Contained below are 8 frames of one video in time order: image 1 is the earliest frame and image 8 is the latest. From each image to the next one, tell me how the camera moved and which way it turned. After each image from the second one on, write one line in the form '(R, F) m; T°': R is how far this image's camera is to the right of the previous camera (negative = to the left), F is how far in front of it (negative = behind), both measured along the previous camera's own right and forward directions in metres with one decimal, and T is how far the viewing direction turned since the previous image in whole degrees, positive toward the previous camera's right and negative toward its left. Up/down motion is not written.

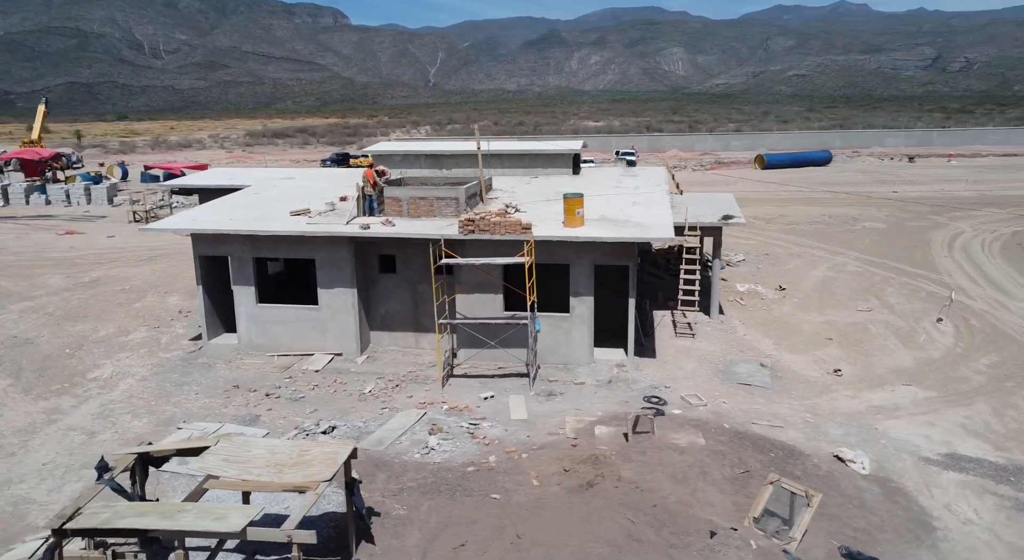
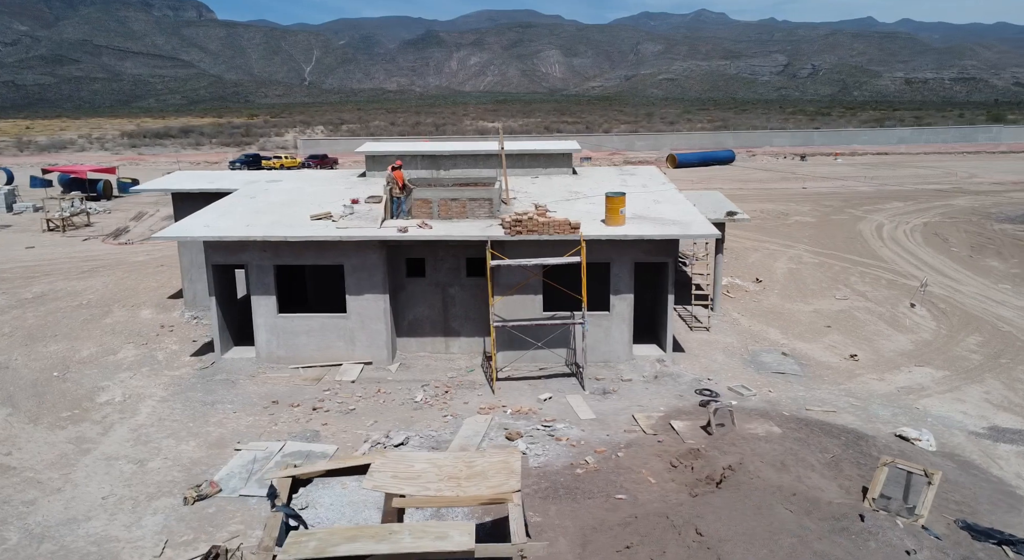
(-3.4, +0.4) m; +8°
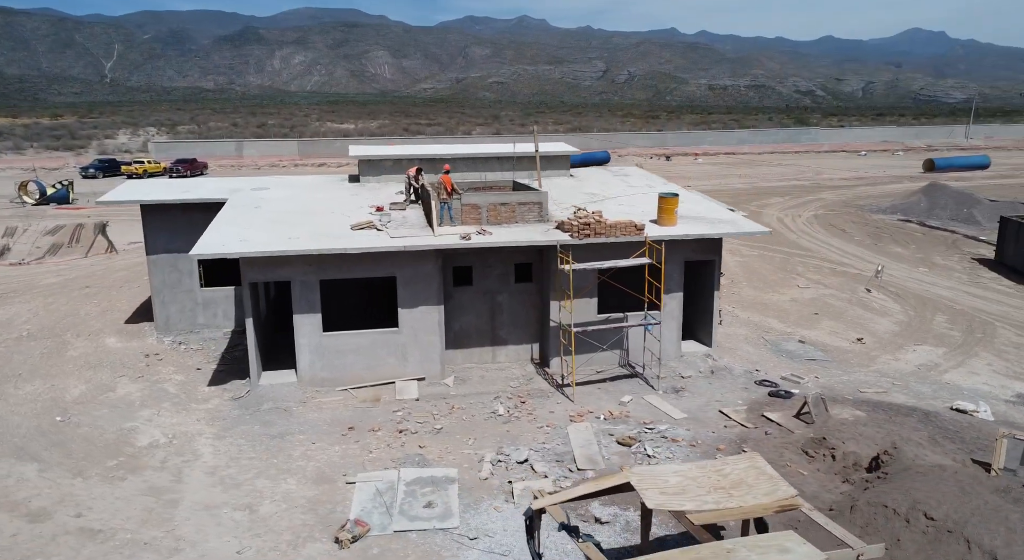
(-4.7, +0.8) m; +12°
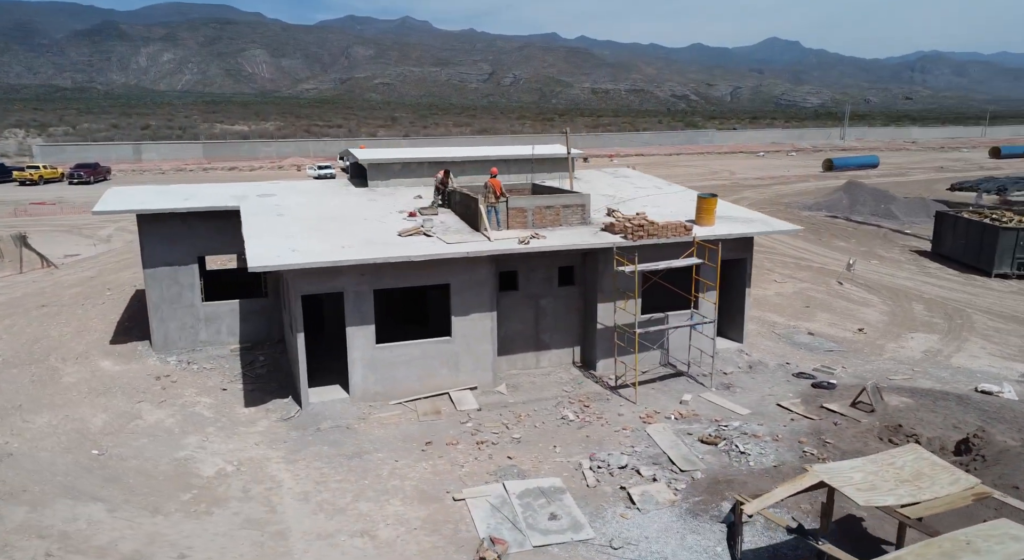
(-3.4, +0.5) m; +8°
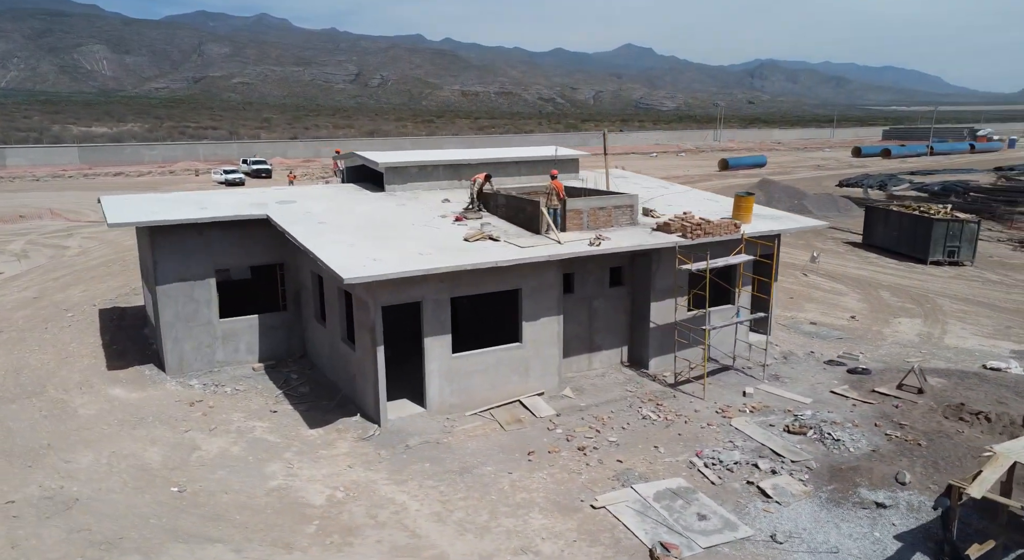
(-3.9, +0.6) m; +9°
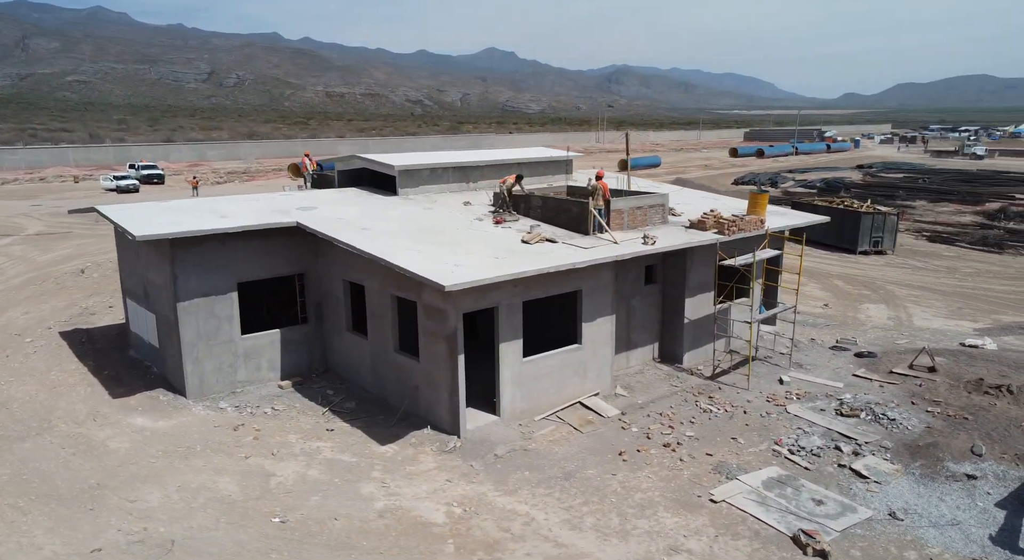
(-3.7, +0.5) m; +9°
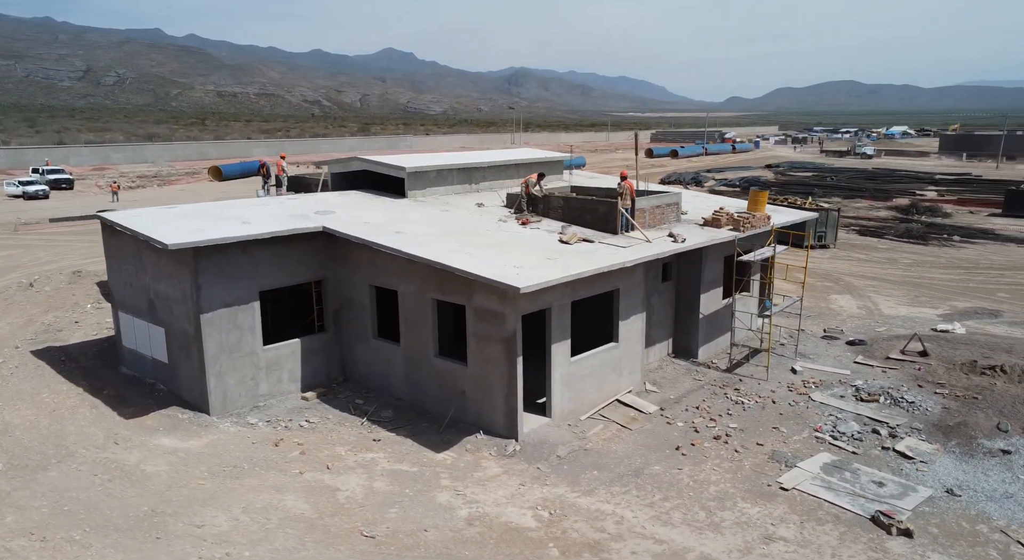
(-2.6, +0.2) m; +7°
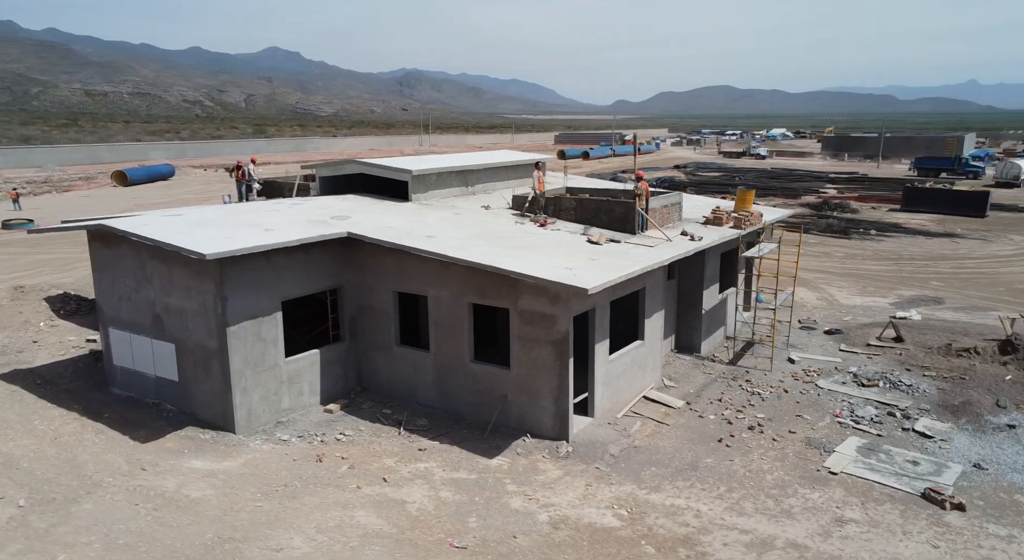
(-2.6, +0.2) m; +8°
